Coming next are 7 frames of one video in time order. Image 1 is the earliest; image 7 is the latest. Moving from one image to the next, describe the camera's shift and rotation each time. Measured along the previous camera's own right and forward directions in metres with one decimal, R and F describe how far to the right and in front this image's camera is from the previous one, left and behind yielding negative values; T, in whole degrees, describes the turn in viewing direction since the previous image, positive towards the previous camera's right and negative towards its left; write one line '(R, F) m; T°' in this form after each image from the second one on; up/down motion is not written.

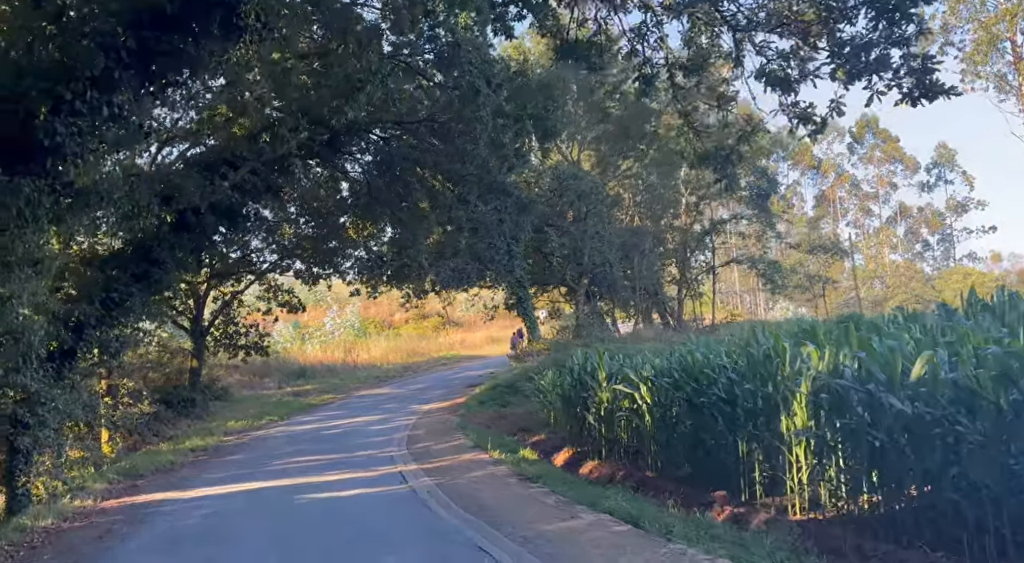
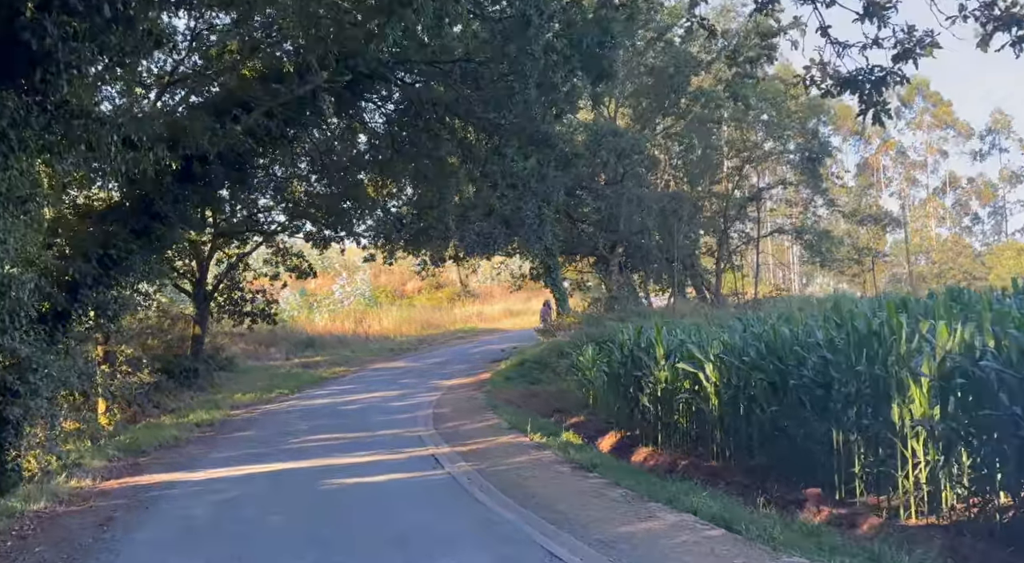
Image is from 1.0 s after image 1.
(-0.9, +2.0) m; +1°
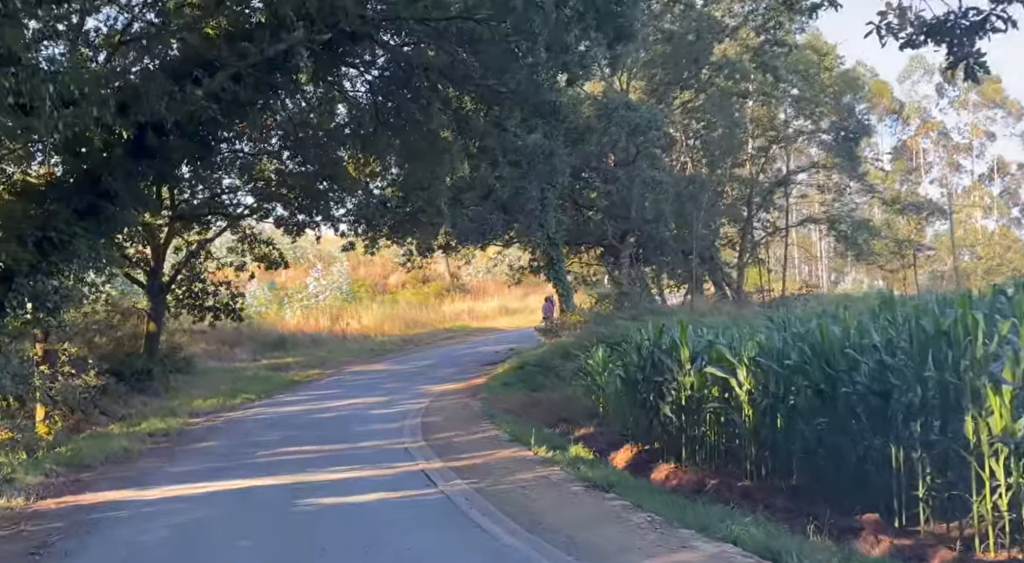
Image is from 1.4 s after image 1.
(0.0, +2.4) m; 0°
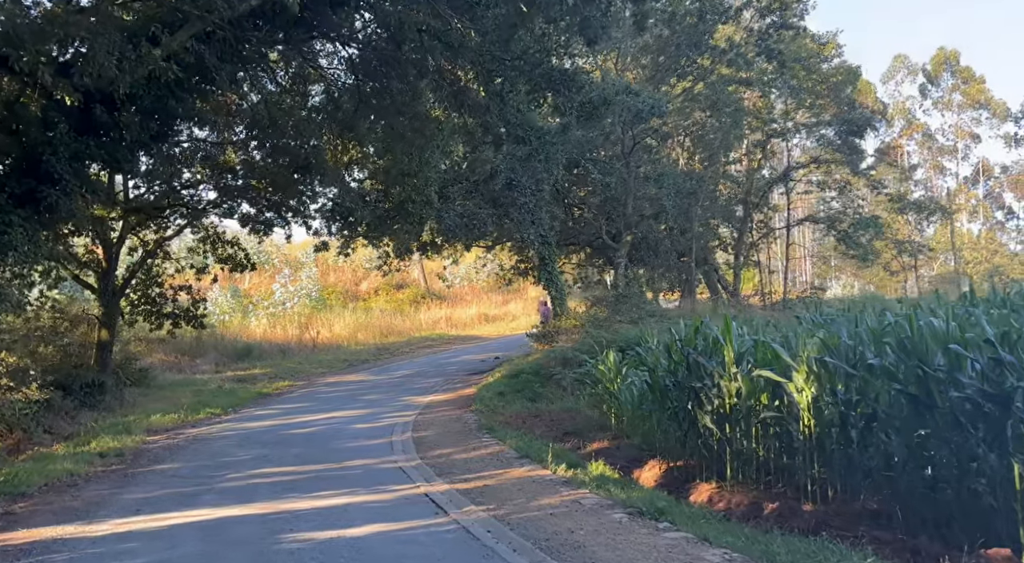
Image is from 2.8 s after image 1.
(-0.5, +2.2) m; +2°
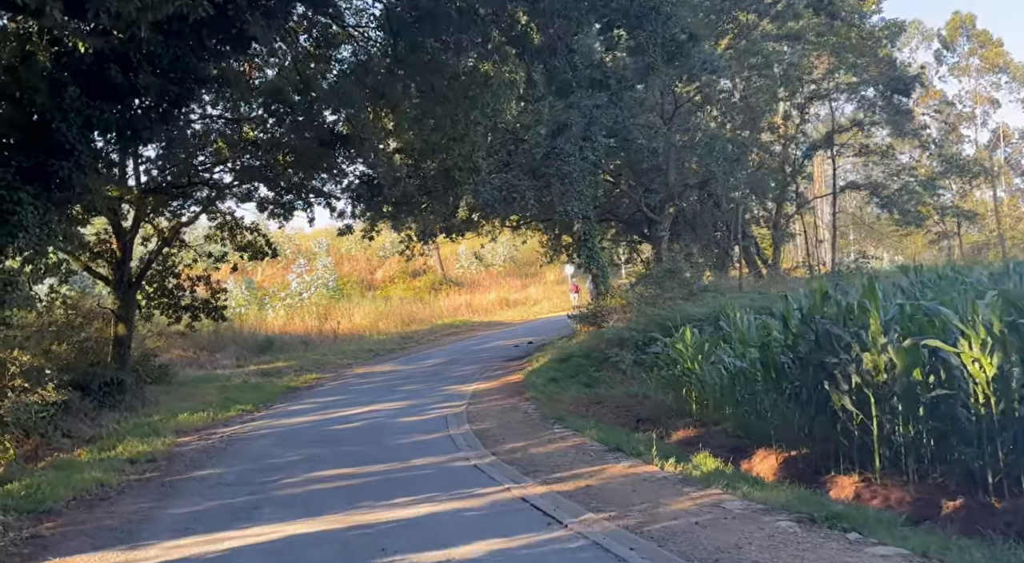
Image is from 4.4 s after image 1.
(-0.9, +1.8) m; 0°
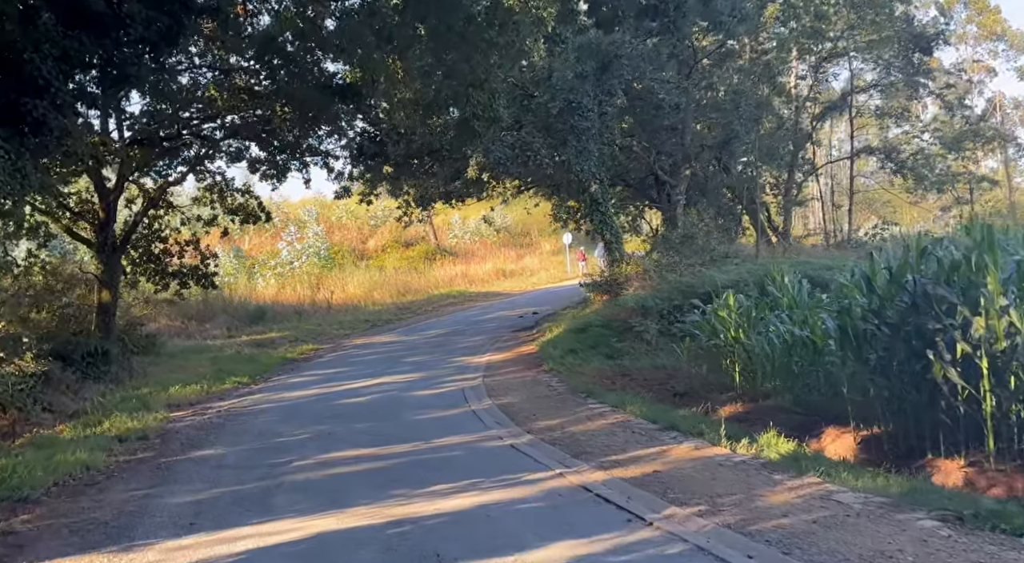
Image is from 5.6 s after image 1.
(-0.5, +1.5) m; +1°
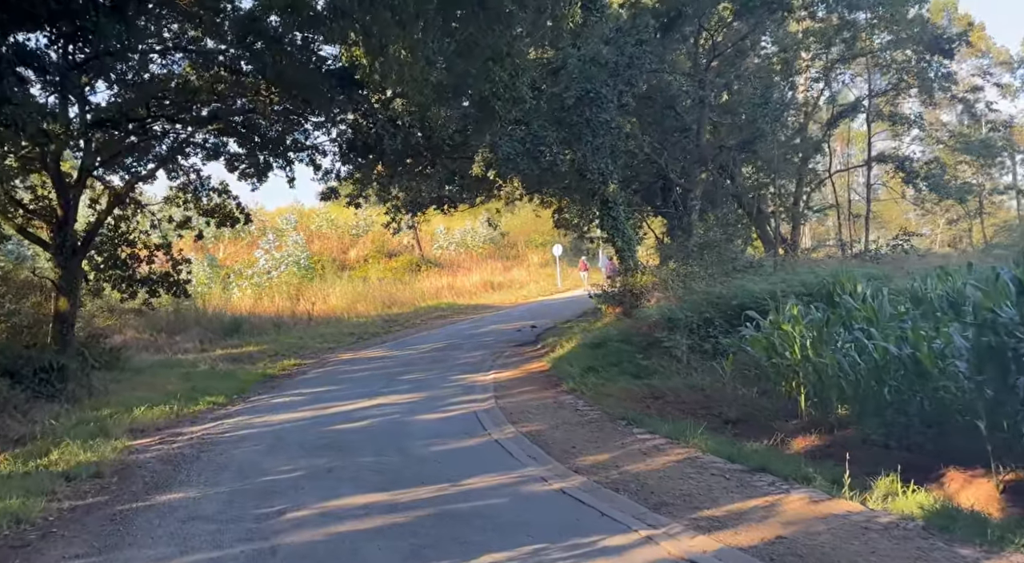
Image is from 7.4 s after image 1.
(-0.6, +2.3) m; +1°
